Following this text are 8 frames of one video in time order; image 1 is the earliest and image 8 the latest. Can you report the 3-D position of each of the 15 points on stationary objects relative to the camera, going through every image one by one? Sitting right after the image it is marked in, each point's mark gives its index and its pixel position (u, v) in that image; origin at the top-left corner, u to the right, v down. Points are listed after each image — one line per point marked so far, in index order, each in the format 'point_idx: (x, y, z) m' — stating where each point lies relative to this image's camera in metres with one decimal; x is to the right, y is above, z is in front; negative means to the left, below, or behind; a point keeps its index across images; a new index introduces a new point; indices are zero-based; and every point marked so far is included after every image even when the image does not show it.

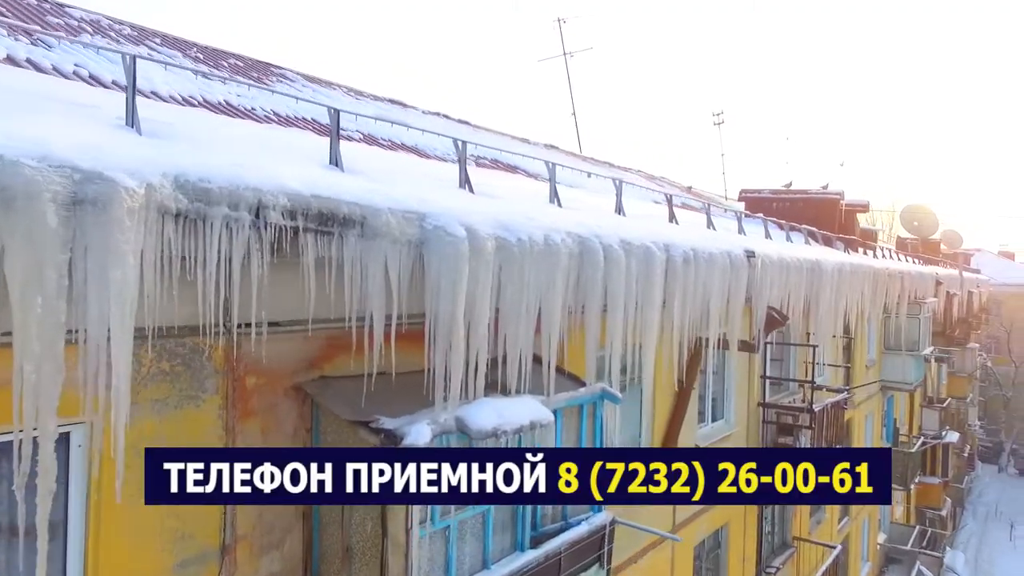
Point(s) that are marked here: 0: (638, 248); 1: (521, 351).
0: (+0.7, +0.2, +3.9) m
1: (0.0, -0.3, +3.1) m
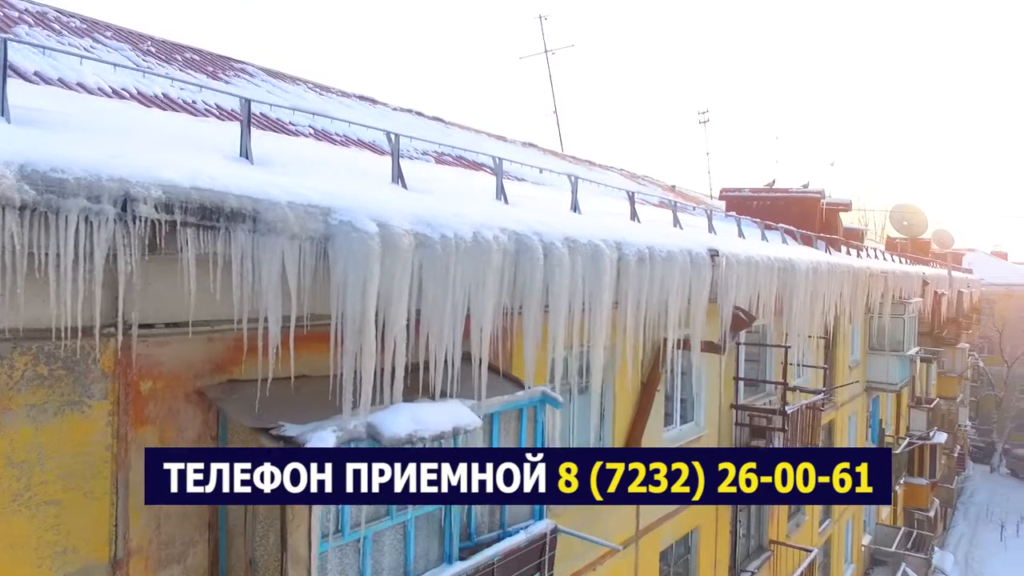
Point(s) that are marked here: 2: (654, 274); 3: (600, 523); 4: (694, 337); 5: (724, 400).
0: (+0.4, +0.2, +3.7) m
1: (-0.3, -0.3, +2.9) m
2: (+0.9, +0.1, +4.4) m
3: (+0.6, -1.7, +5.0) m
4: (+1.3, -0.4, +5.2) m
5: (+2.1, -1.1, +7.0) m
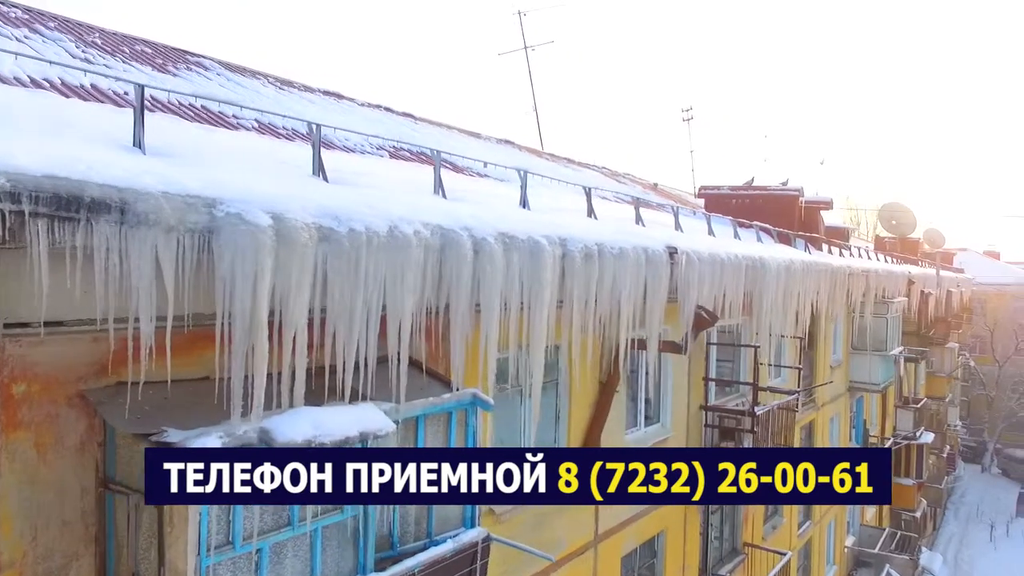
0: (+0.1, +0.2, +3.6) m
1: (-0.6, -0.3, +2.8) m
2: (+0.6, +0.1, +4.3) m
3: (+0.3, -1.6, +4.9) m
4: (+1.0, -0.4, +5.1) m
5: (+1.7, -1.1, +6.8) m
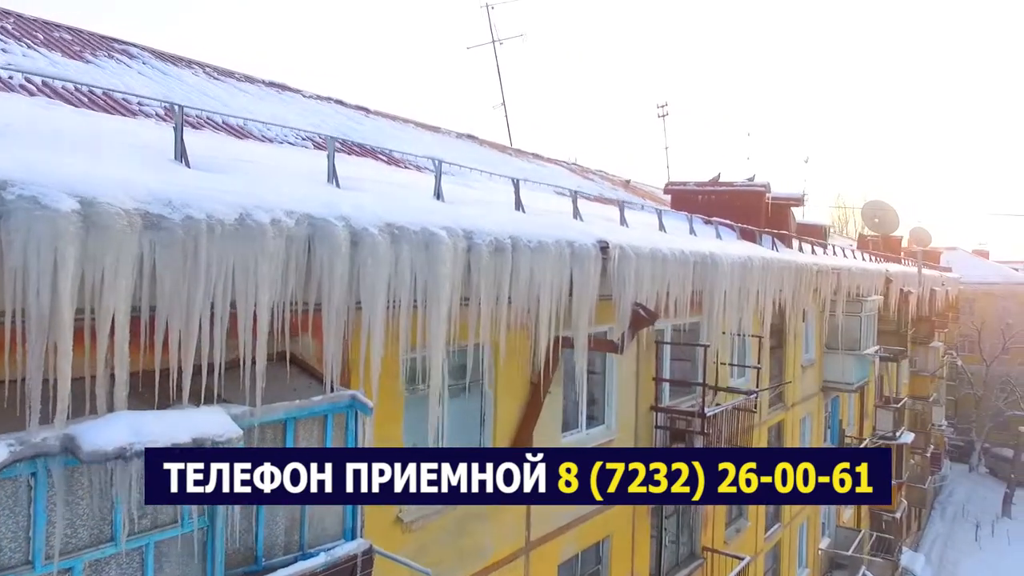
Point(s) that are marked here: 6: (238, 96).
0: (-0.5, +0.3, +3.4) m
1: (-1.1, -0.2, +2.5) m
2: (0.0, +0.1, +4.1) m
3: (-0.2, -1.6, +4.7) m
4: (+0.4, -0.3, +4.8) m
5: (+1.2, -1.1, +6.6) m
6: (-2.4, +1.7, +6.2) m
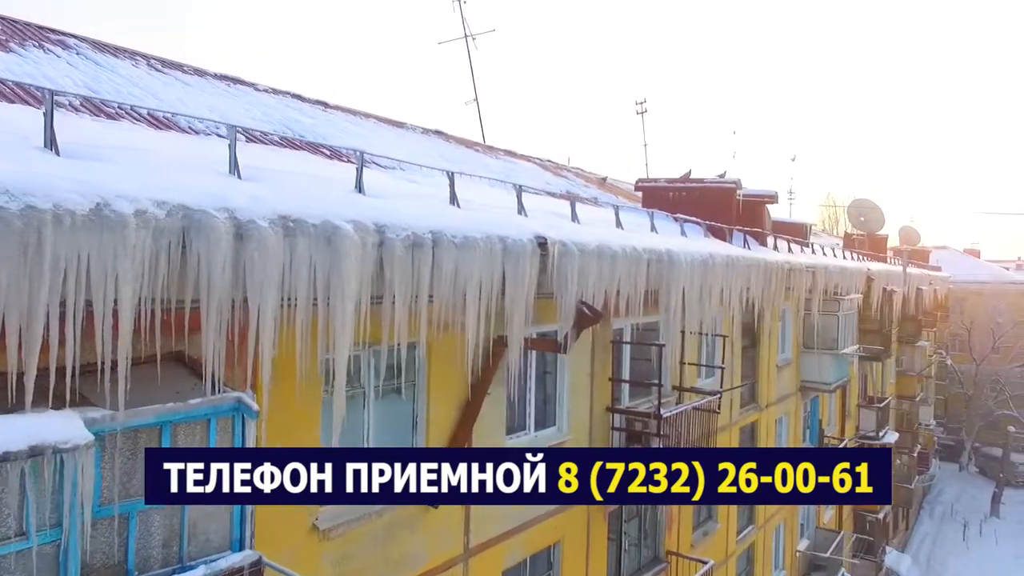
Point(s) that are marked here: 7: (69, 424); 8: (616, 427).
0: (-0.9, +0.3, +3.2) m
1: (-1.5, -0.2, +2.4) m
2: (-0.4, +0.1, +3.9) m
3: (-0.6, -1.6, +4.5) m
4: (0.0, -0.3, +4.7) m
5: (+0.8, -1.0, +6.5) m
6: (-2.8, +1.7, +6.0) m
7: (-1.5, -0.4, +2.3) m
8: (+1.0, -1.3, +6.6) m
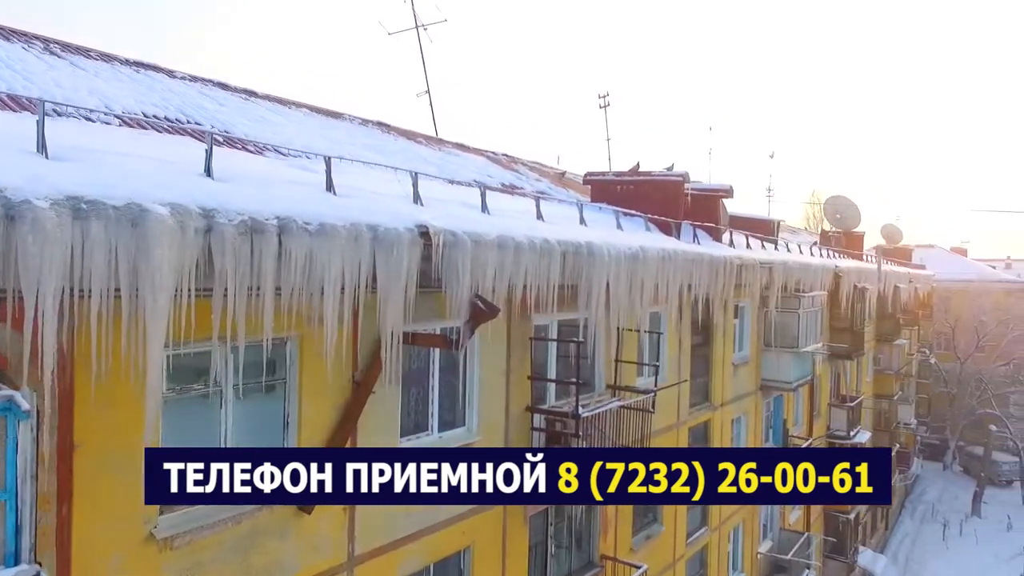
0: (-1.6, +0.3, +2.9) m
1: (-2.3, -0.2, +2.1) m
2: (-1.1, +0.2, +3.6) m
3: (-1.4, -1.6, +4.2) m
4: (-0.7, -0.3, +4.4) m
5: (0.0, -1.0, +6.2) m
6: (-3.6, +1.7, +5.7) m
7: (-2.2, -0.4, +2.0) m
8: (+0.2, -1.2, +6.4) m
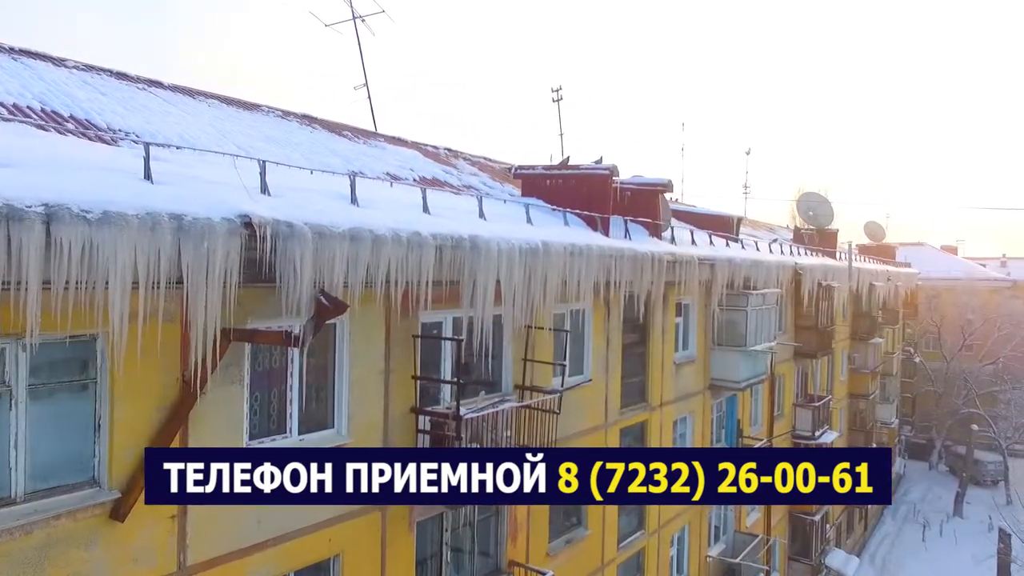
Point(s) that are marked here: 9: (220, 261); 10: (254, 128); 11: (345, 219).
0: (-2.6, +0.3, +2.6) m
1: (-3.3, -0.1, +1.8) m
2: (-2.1, +0.2, +3.4) m
3: (-2.4, -1.5, +4.0) m
4: (-1.7, -0.2, +4.1) m
5: (-1.0, -1.0, +5.9) m
6: (-4.6, +1.8, +5.5) m
7: (-3.2, -0.4, +1.8) m
8: (-0.8, -1.2, +6.1) m
9: (-1.6, +0.2, +4.0) m
10: (-2.8, +1.7, +7.7) m
11: (-1.2, +0.5, +4.9) m
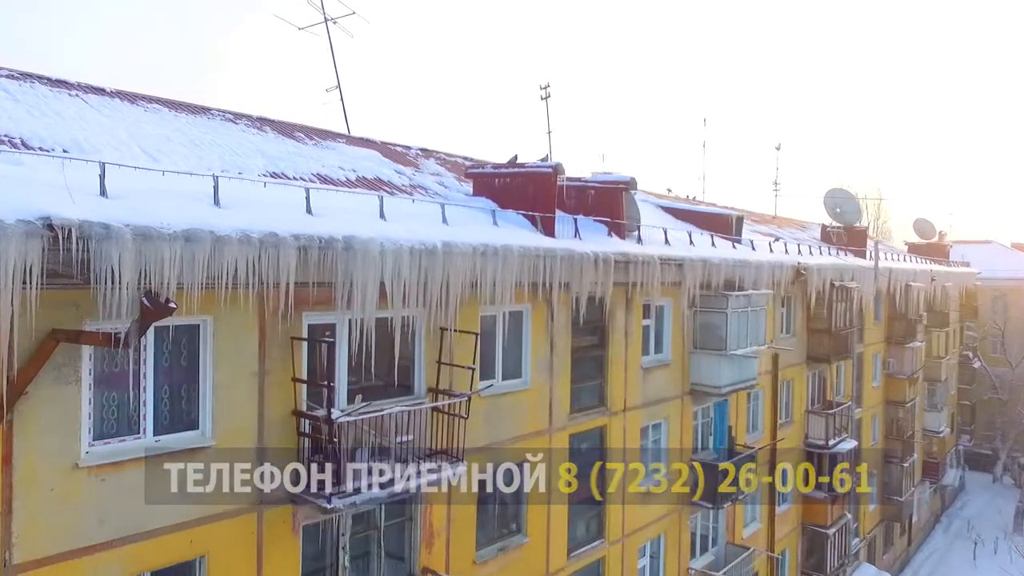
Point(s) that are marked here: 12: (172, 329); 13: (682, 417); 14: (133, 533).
0: (-3.9, +0.3, +2.8) m
1: (-4.7, -0.2, +2.0) m
2: (-3.4, +0.2, +3.4) m
3: (-3.6, -1.5, +4.0) m
4: (-2.9, -0.2, +4.2) m
5: (-2.0, -1.0, +5.9) m
6: (-5.6, +1.8, +5.7) m
7: (-4.6, -0.4, +2.0) m
8: (-1.8, -1.2, +6.0) m
9: (-2.8, +0.2, +4.0) m
10: (-3.6, +1.7, +7.9) m
11: (-2.3, +0.5, +4.9) m
12: (-2.5, -0.5, +5.3) m
13: (+2.8, -2.1, +11.4) m
14: (-2.7, -1.8, +5.1) m
